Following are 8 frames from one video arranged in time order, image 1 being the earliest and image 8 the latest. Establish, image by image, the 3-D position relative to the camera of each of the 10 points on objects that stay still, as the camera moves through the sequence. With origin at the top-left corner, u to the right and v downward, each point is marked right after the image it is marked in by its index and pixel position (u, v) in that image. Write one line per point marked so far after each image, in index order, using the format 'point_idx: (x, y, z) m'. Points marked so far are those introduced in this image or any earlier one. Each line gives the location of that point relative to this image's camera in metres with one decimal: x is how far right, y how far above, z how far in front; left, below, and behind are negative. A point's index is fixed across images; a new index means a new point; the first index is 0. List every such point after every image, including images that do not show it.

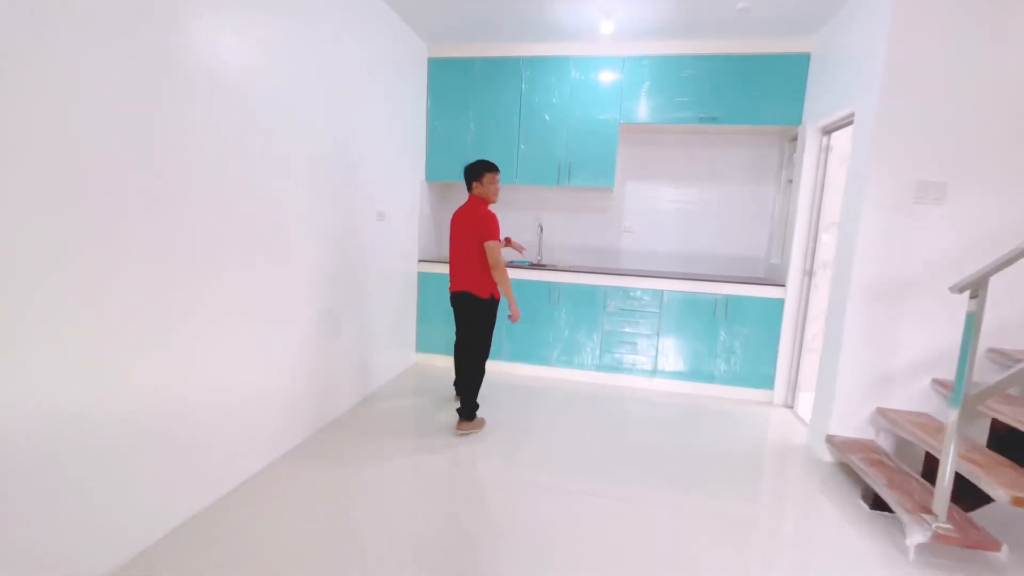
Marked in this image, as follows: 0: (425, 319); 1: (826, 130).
0: (-0.7, -0.3, +4.0) m
1: (+2.1, +1.0, +3.1) m
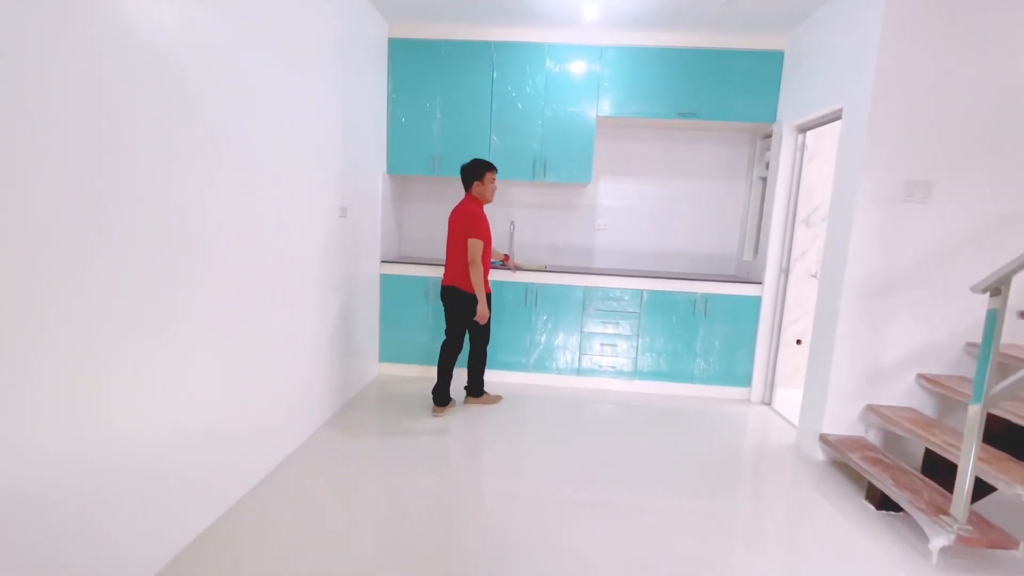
0: (-0.9, -0.3, +3.7) m
1: (+1.9, +1.1, +3.2) m
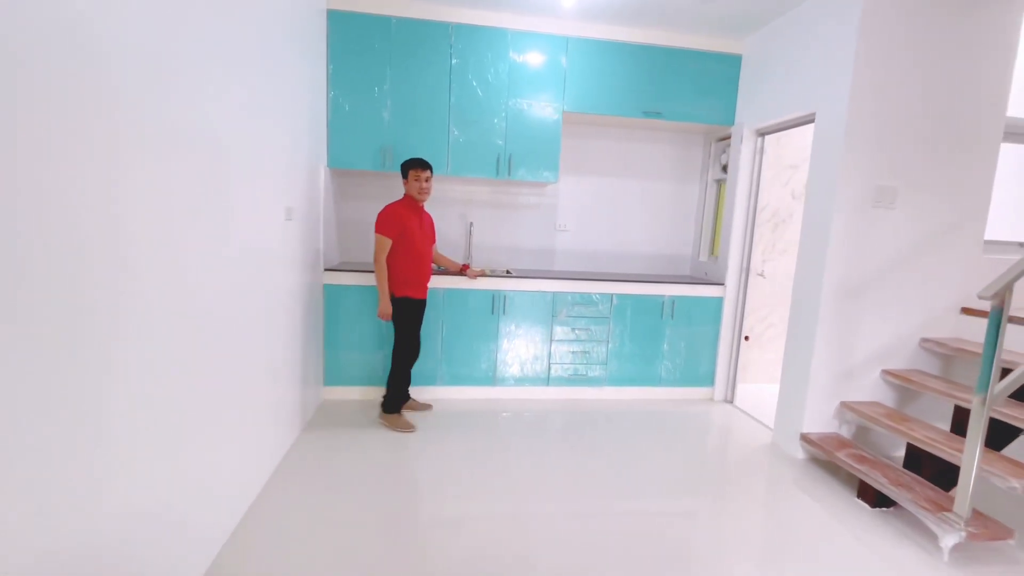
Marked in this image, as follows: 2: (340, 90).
0: (-1.2, -0.4, +3.2) m
1: (+1.7, +1.1, +3.2) m
2: (-1.1, +1.2, +3.0) m
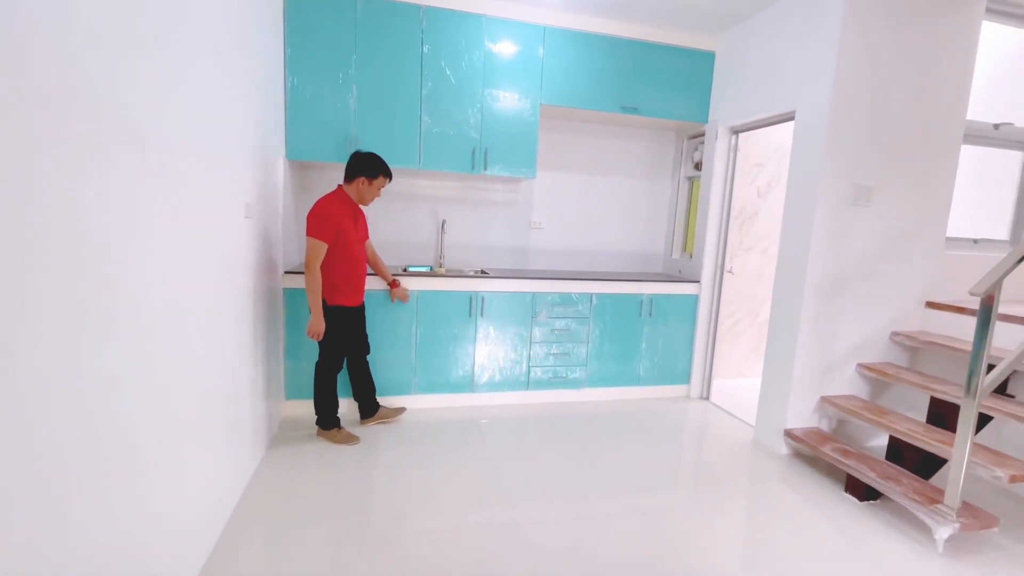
0: (-1.3, -0.4, +2.9) m
1: (+1.5, +1.1, +3.3) m
2: (-1.2, +1.2, +2.8) m
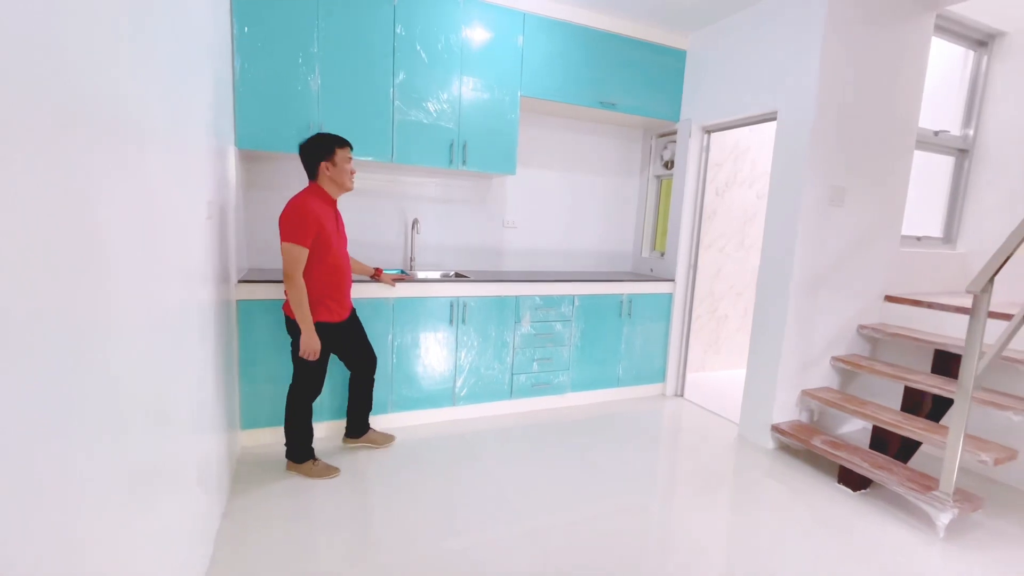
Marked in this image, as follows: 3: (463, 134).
0: (-1.4, -0.4, +2.5) m
1: (+1.3, +1.1, +3.3) m
2: (-1.3, +1.2, +2.4) m
3: (-0.3, +0.9, +2.9) m
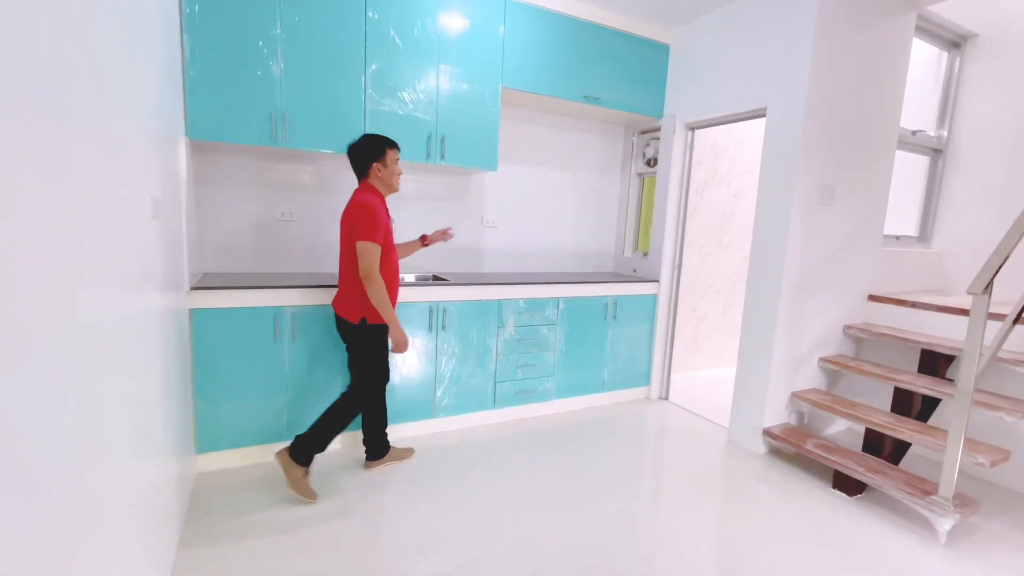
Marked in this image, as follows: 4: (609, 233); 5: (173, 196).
0: (-1.4, -0.5, +2.3) m
1: (+1.2, +1.1, +3.2) m
2: (-1.3, +1.1, +2.1) m
3: (-0.4, +0.9, +2.7) m
4: (+0.8, +0.4, +3.8) m
5: (-1.3, +0.3, +1.8) m
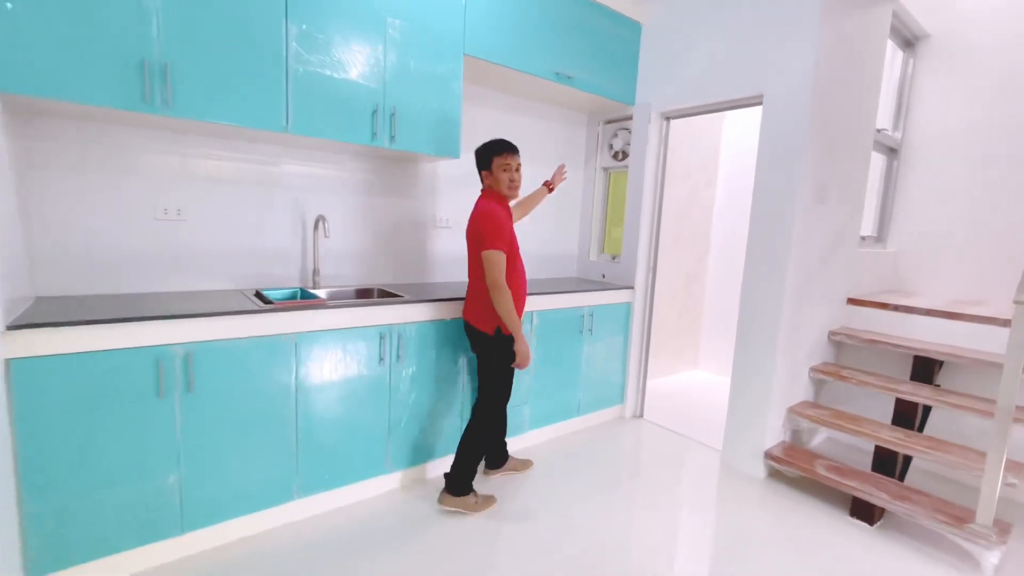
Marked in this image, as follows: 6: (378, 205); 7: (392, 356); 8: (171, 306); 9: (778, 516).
0: (-1.4, -0.6, +1.5) m
1: (+0.9, +1.0, +2.9) m
2: (-1.4, +1.0, +1.3) m
3: (-0.5, +0.8, +2.1) m
4: (+0.4, +0.4, +3.4) m
5: (-1.3, +0.2, +1.1) m
6: (-0.7, +0.4, +2.5) m
7: (-0.5, -0.3, +2.1) m
8: (-1.2, -0.1, +1.7) m
9: (+1.2, -1.1, +2.2) m
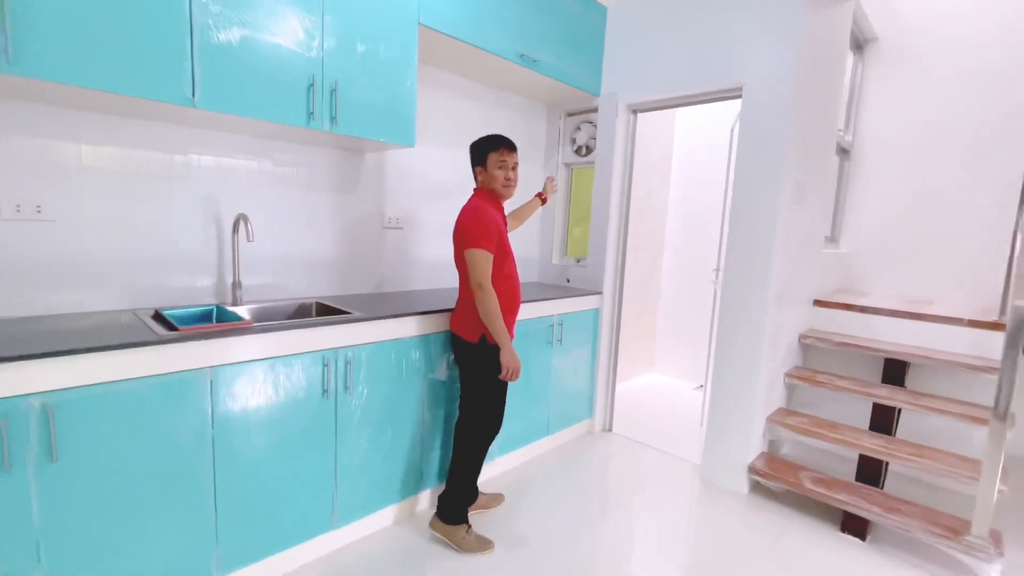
0: (-1.4, -0.7, +1.0) m
1: (+0.7, +1.0, +2.7) m
2: (-1.4, +1.0, +0.8) m
3: (-0.7, +0.8, +1.7) m
4: (+0.1, +0.3, +3.1) m
5: (-1.2, +0.2, +0.6) m
6: (-0.8, +0.4, +2.1) m
7: (-0.6, -0.3, +1.7) m
8: (-1.3, -0.1, +1.3) m
9: (+1.1, -1.1, +2.1) m
